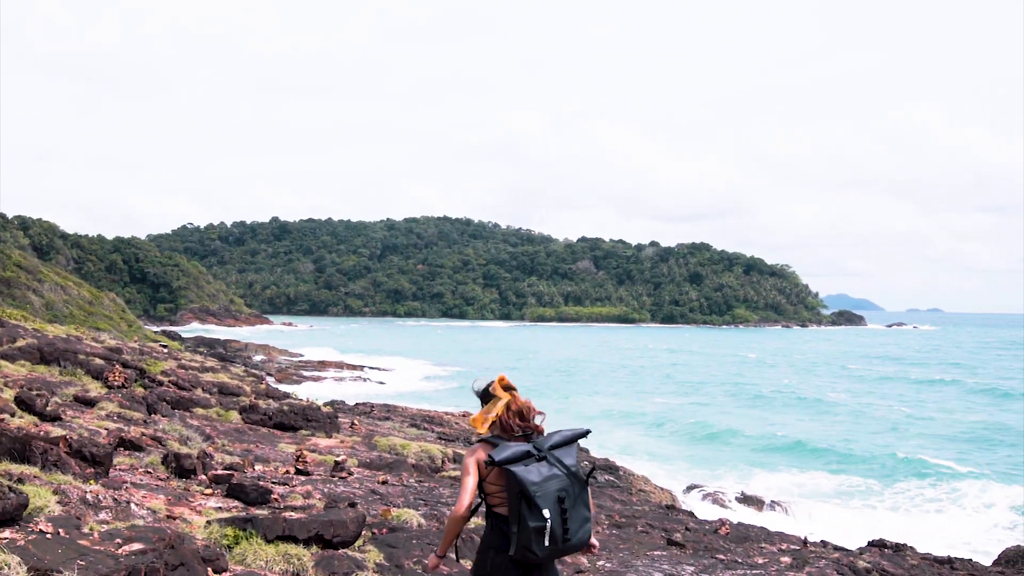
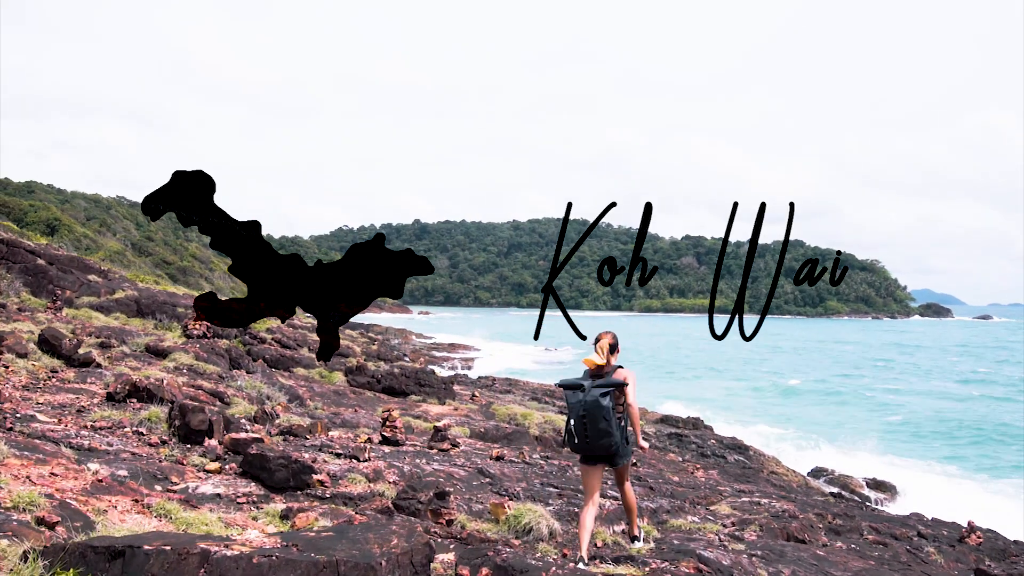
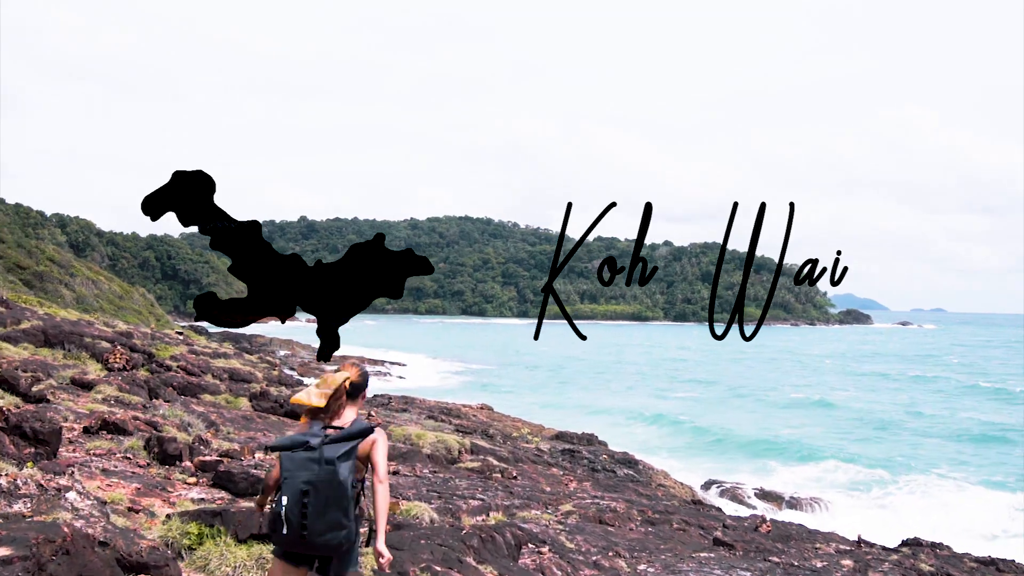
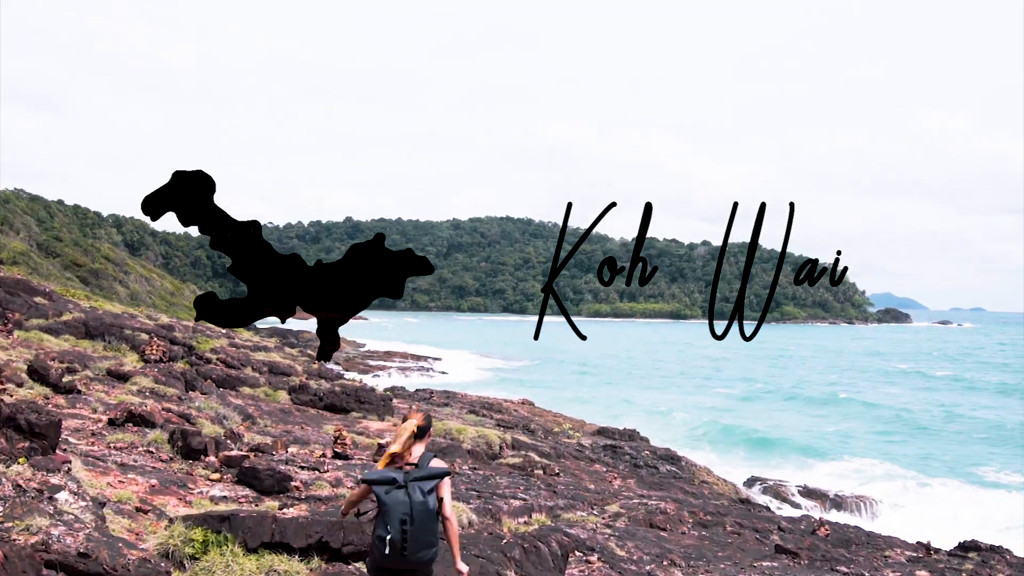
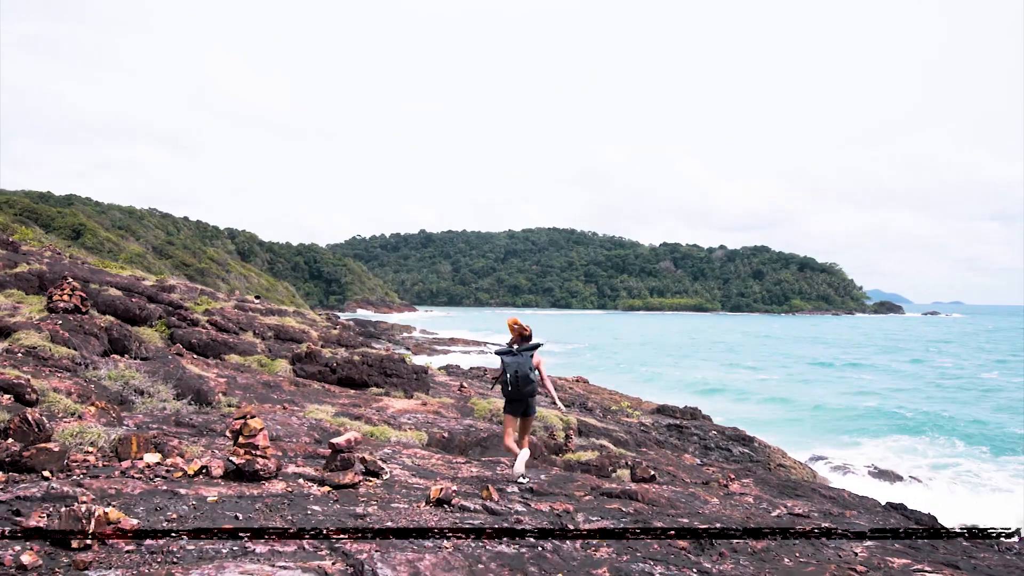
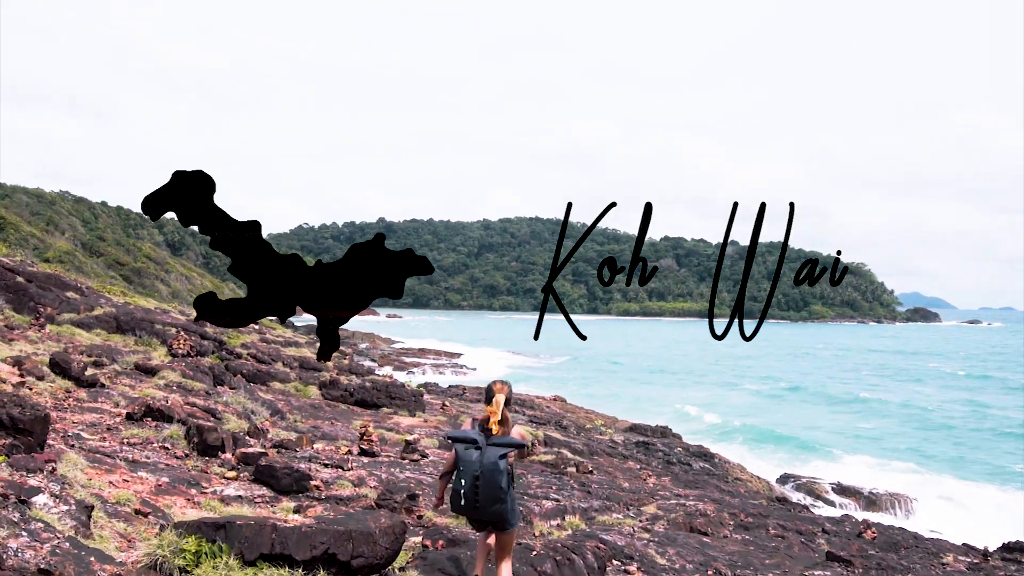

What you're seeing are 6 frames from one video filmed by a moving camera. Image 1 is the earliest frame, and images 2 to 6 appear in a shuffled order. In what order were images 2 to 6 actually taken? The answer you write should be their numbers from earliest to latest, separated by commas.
3, 4, 6, 2, 5
